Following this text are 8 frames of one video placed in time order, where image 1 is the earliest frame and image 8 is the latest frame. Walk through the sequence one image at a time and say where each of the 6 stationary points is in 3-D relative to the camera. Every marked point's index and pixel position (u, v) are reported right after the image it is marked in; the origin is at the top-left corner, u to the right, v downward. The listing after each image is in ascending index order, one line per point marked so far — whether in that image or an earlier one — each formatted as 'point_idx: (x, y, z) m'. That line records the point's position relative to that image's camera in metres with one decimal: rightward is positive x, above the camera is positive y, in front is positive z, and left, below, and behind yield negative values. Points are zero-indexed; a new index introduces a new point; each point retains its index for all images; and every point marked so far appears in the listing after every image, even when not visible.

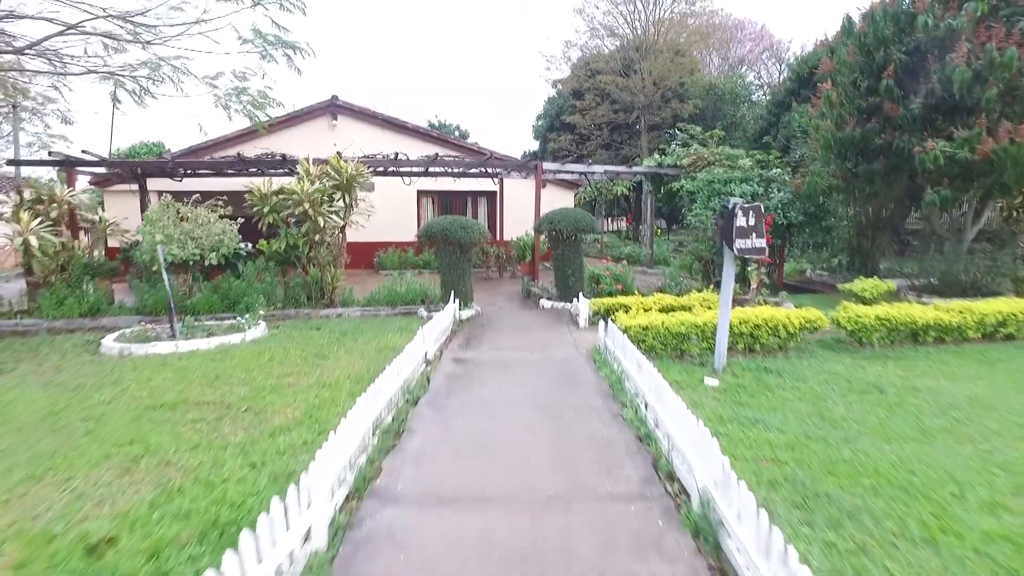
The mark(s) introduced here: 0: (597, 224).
0: (+1.1, +0.8, +8.6) m
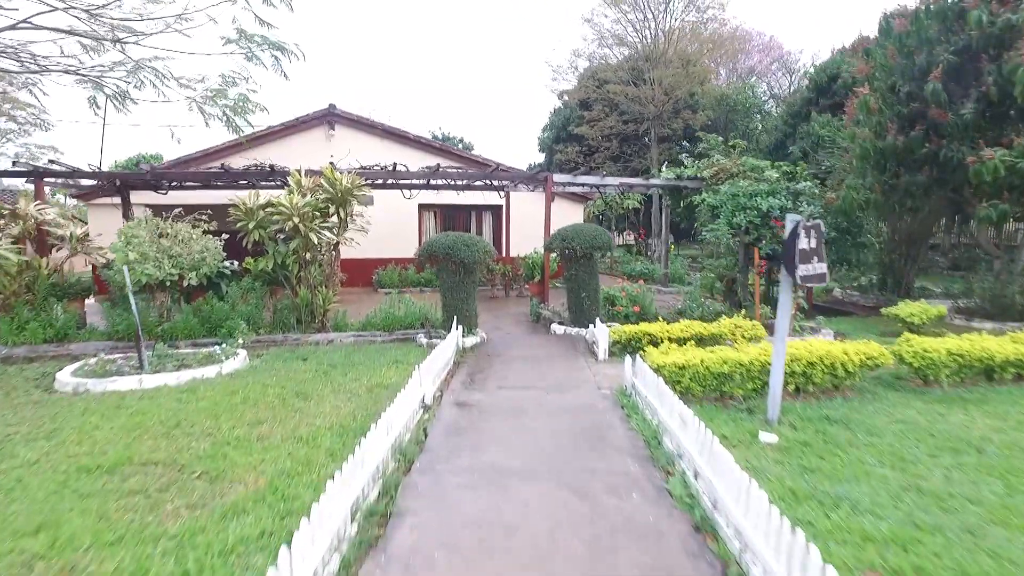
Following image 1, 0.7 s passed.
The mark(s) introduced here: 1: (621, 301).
0: (+1.2, +0.6, +7.9) m
1: (+1.5, -0.2, +9.1) m
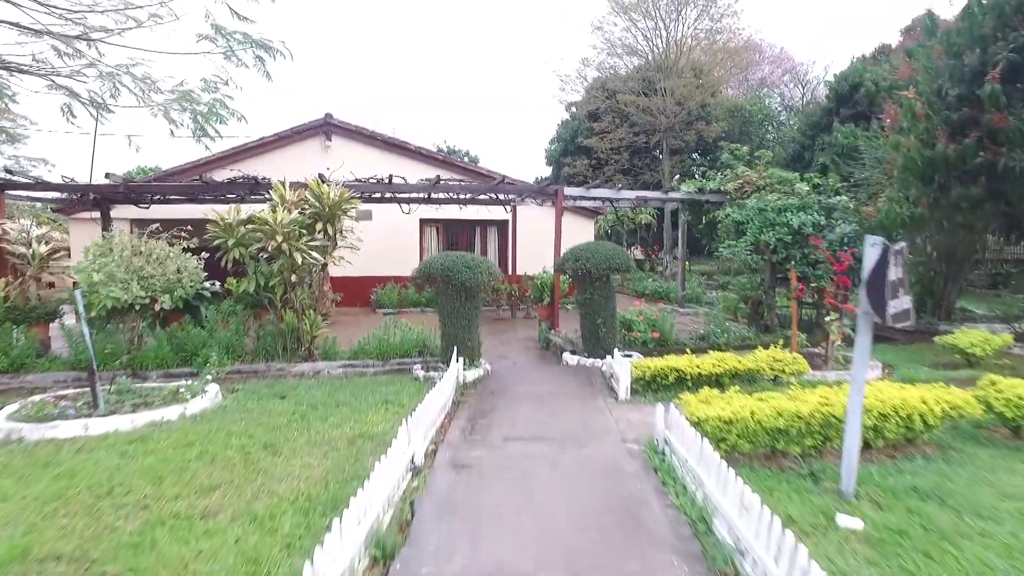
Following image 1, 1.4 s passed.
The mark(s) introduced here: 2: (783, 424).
0: (+1.3, +0.3, +7.1) m
1: (+1.6, -0.5, +8.3) m
2: (+1.5, -0.8, +3.7) m
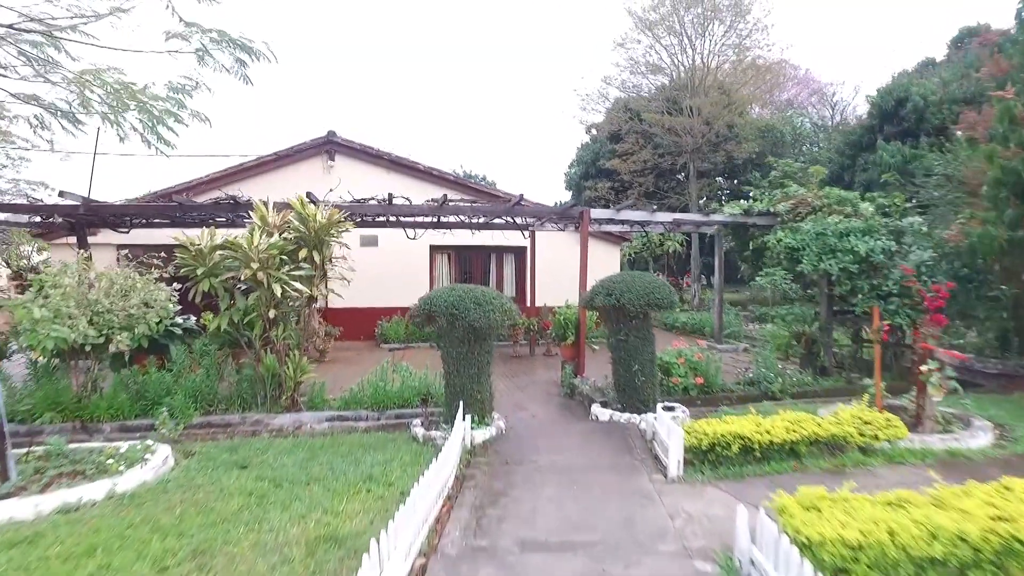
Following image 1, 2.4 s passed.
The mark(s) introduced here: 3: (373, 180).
0: (+1.5, -0.1, +5.9) m
1: (+1.8, -0.9, +7.1) m
2: (+1.6, -1.0, +2.5) m
3: (-2.5, +1.9, +11.9) m
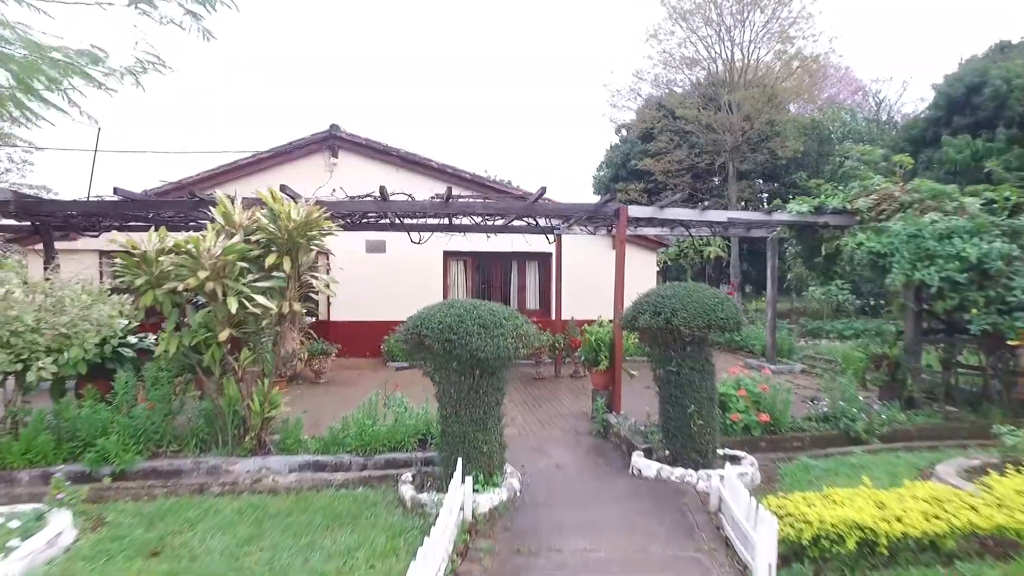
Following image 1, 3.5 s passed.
0: (+1.6, -0.2, +4.5) m
1: (+2.0, -1.0, +5.7) m
2: (+1.6, -1.0, +1.1) m
3: (-2.1, +1.8, +10.7) m
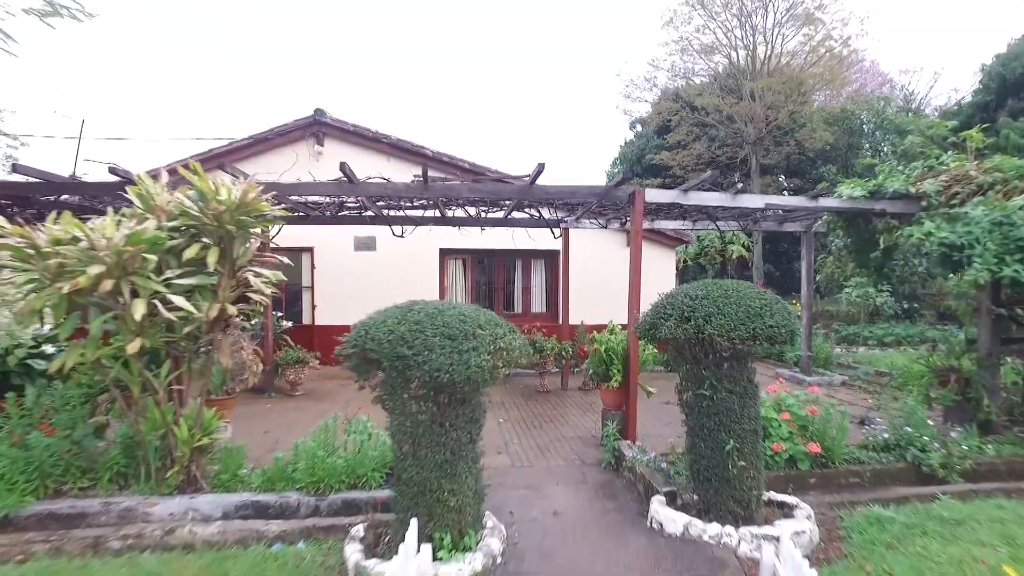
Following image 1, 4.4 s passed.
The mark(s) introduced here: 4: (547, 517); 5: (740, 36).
0: (+1.5, -0.2, +3.4) m
1: (+1.9, -1.0, +4.6) m
2: (+1.4, -1.0, 0.0) m
3: (-2.1, +1.8, +9.7) m
4: (+0.2, -1.3, +3.8) m
5: (+5.8, +6.4, +16.7) m
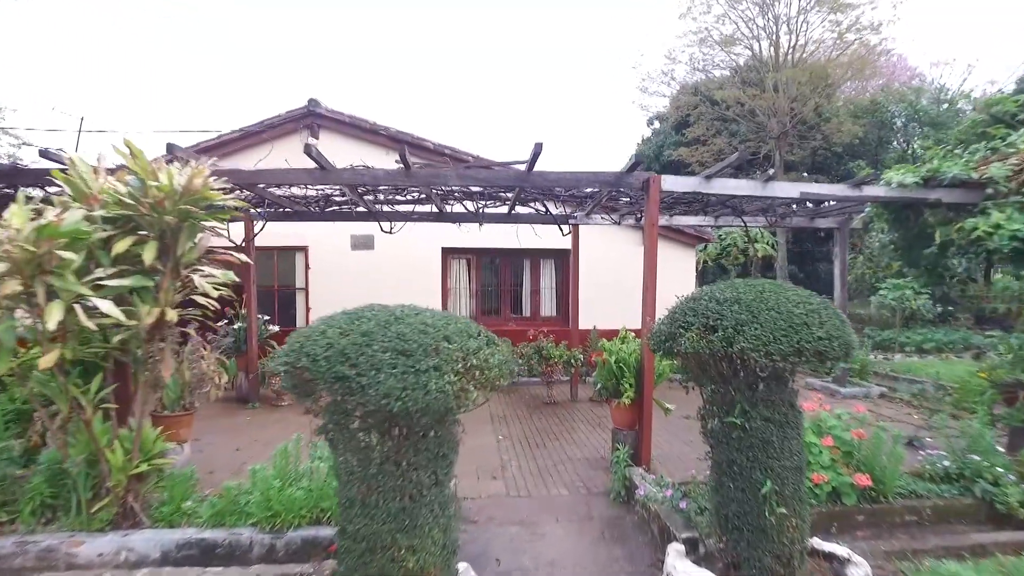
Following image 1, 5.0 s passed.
0: (+1.4, -0.2, +2.7) m
1: (+1.8, -1.0, +3.9) m
2: (+1.2, -1.0, -0.7) m
3: (-2.0, +1.7, +9.1) m
4: (+0.1, -1.3, +3.2) m
5: (+6.1, +6.4, +15.9) m
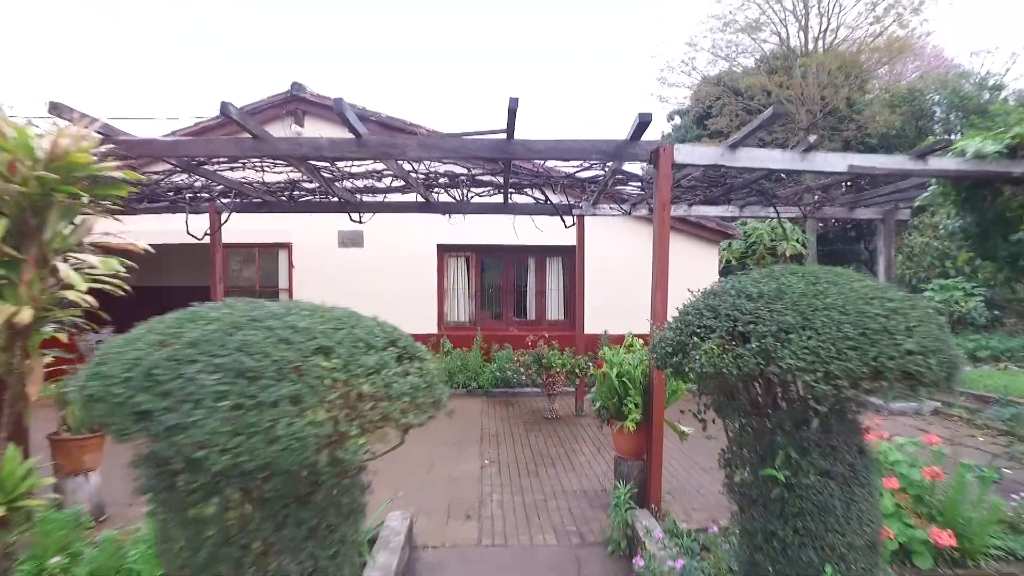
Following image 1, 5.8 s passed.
0: (+1.2, -0.1, +1.8) m
1: (+1.7, -1.0, +2.9) m
2: (+0.9, -1.0, -1.6) m
3: (-2.0, +1.7, +8.3) m
4: (0.0, -1.3, +2.3) m
5: (+6.4, +6.3, +14.8) m
